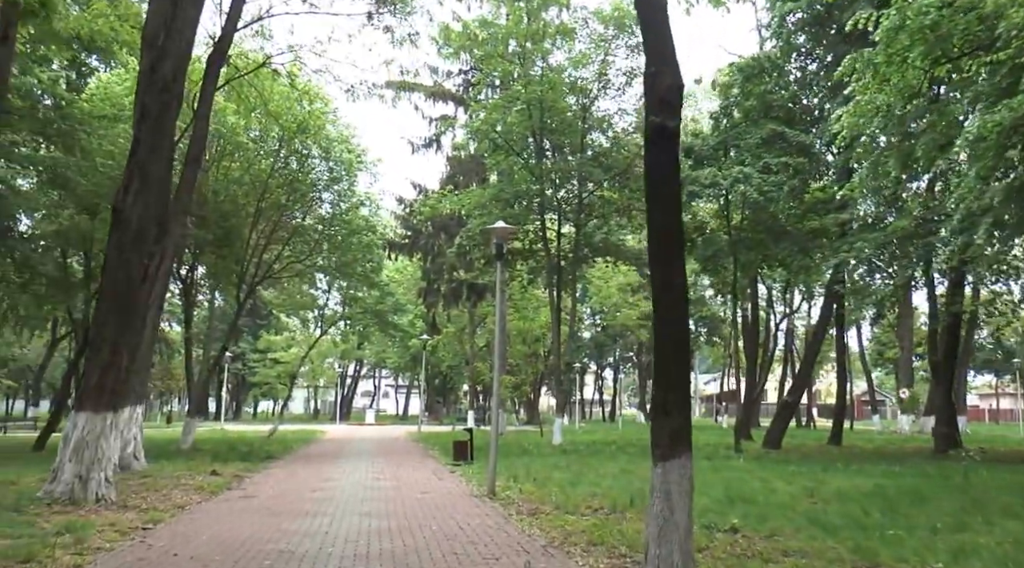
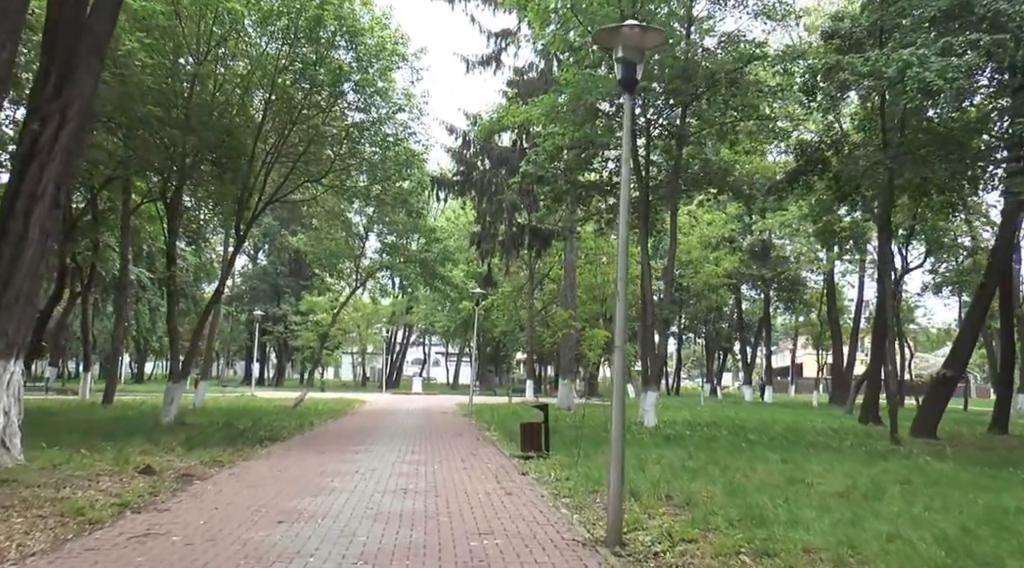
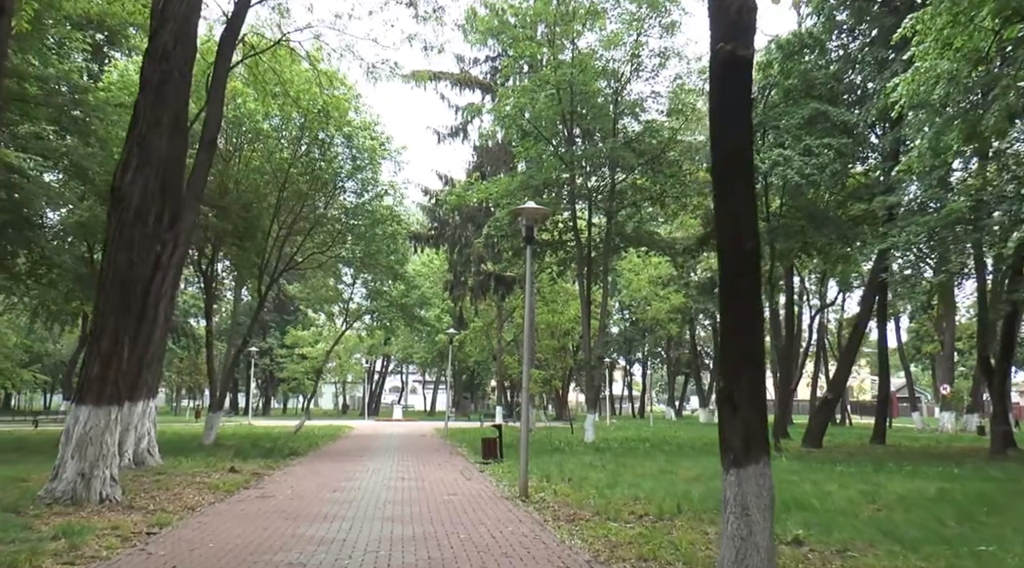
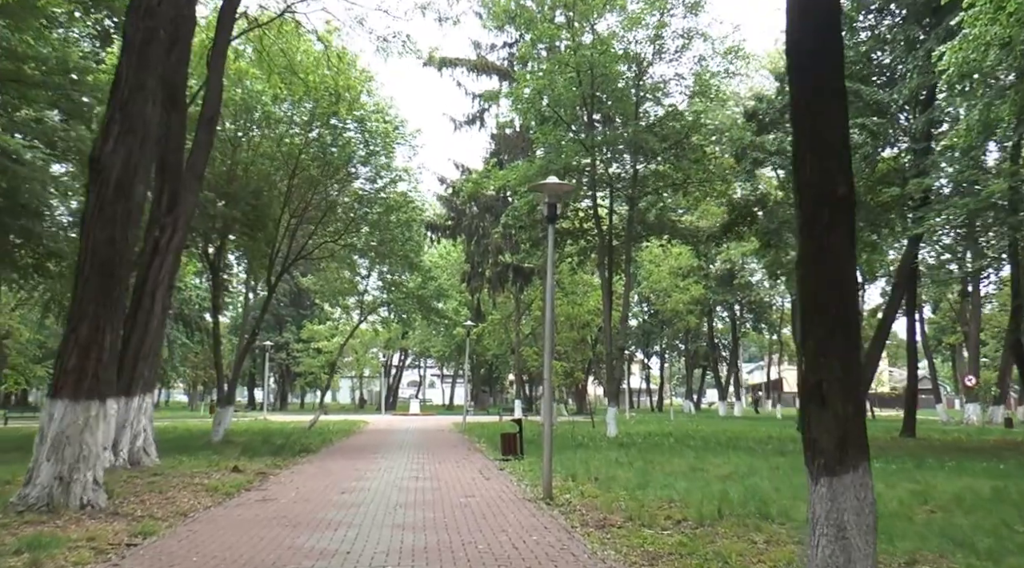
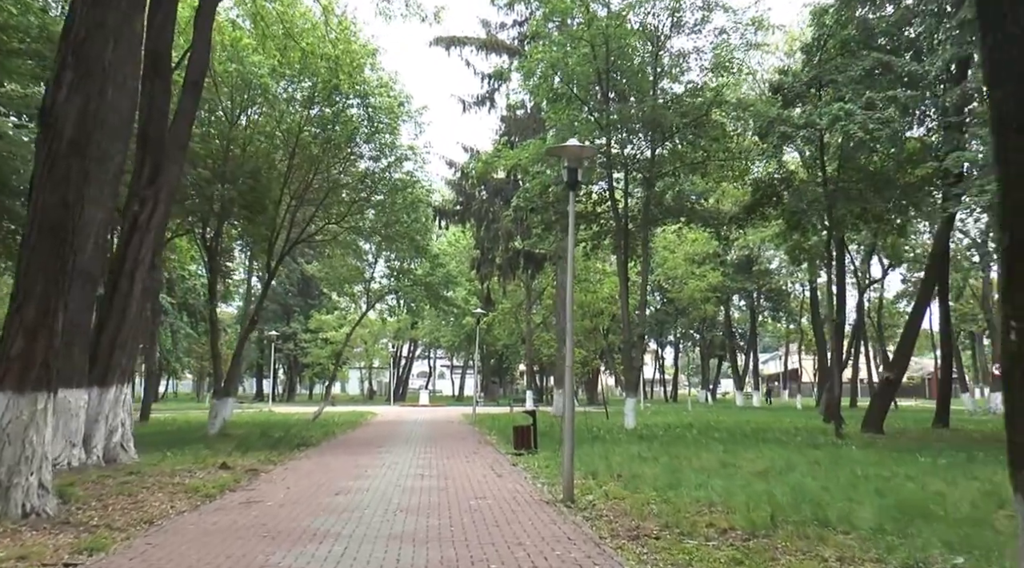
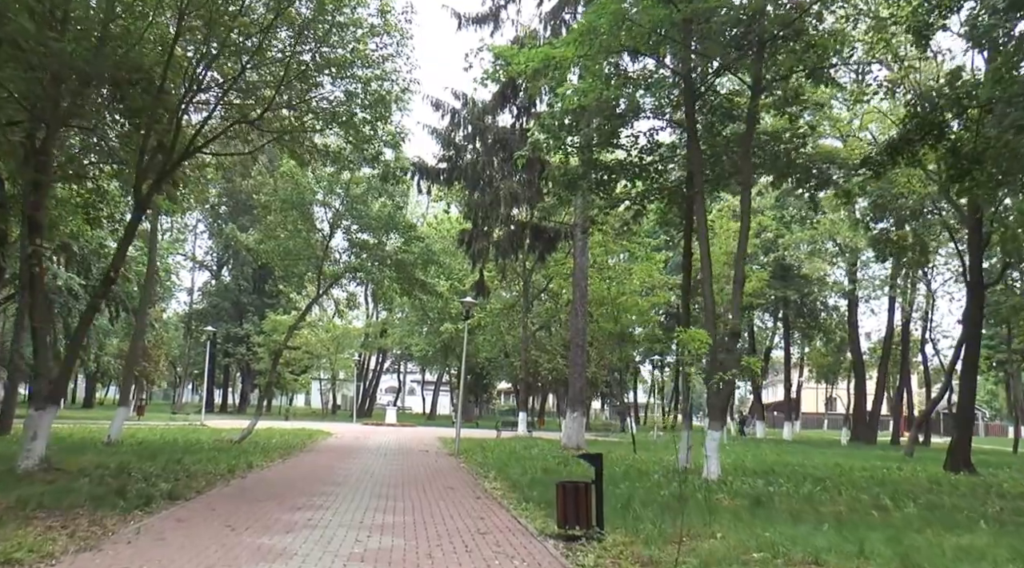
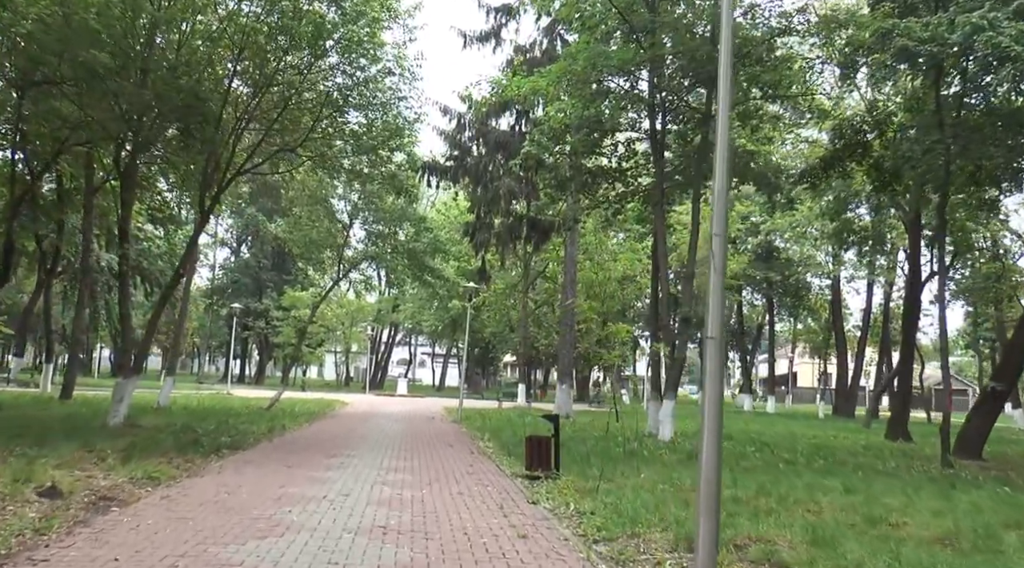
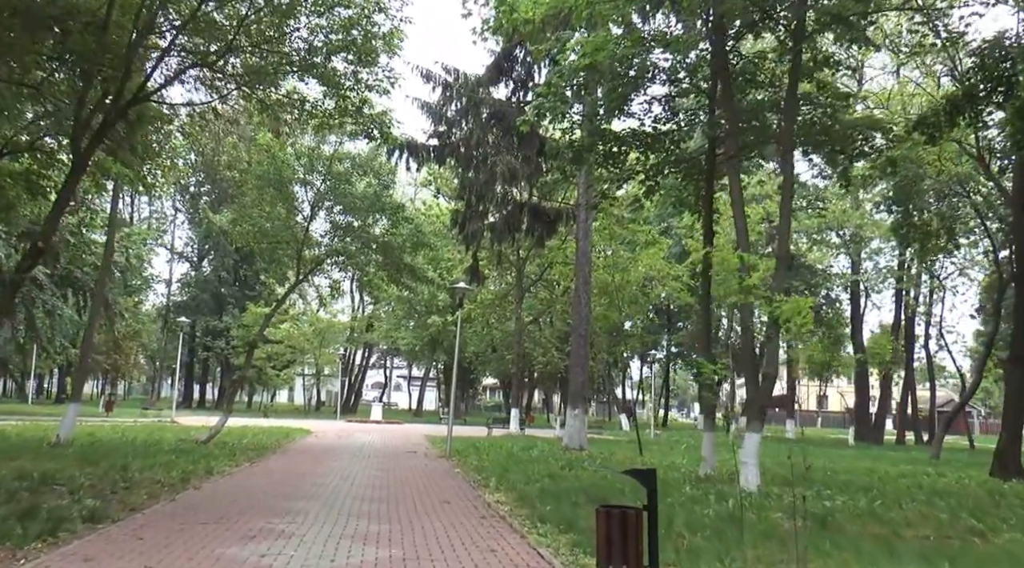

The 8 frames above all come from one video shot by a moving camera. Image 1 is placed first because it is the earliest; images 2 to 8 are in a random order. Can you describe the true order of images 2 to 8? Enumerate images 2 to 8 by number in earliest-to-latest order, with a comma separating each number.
3, 4, 5, 2, 7, 6, 8
